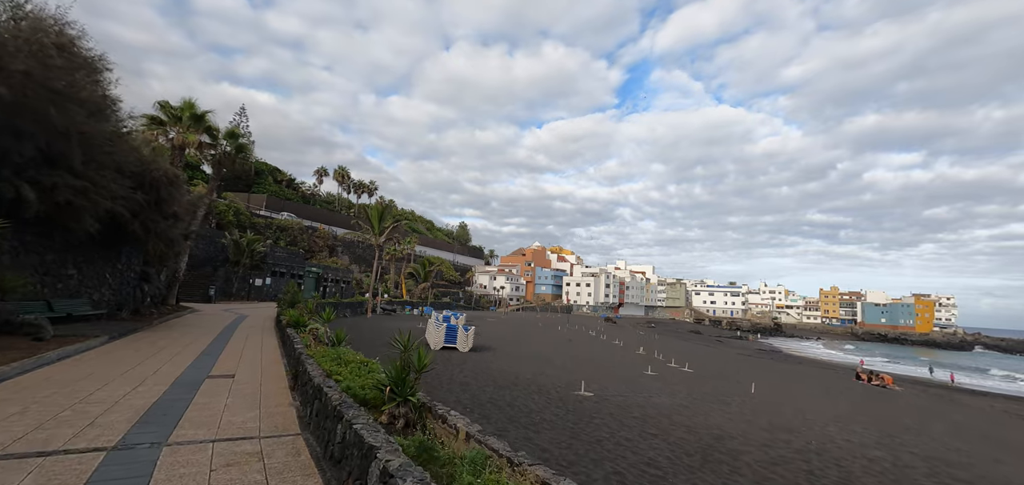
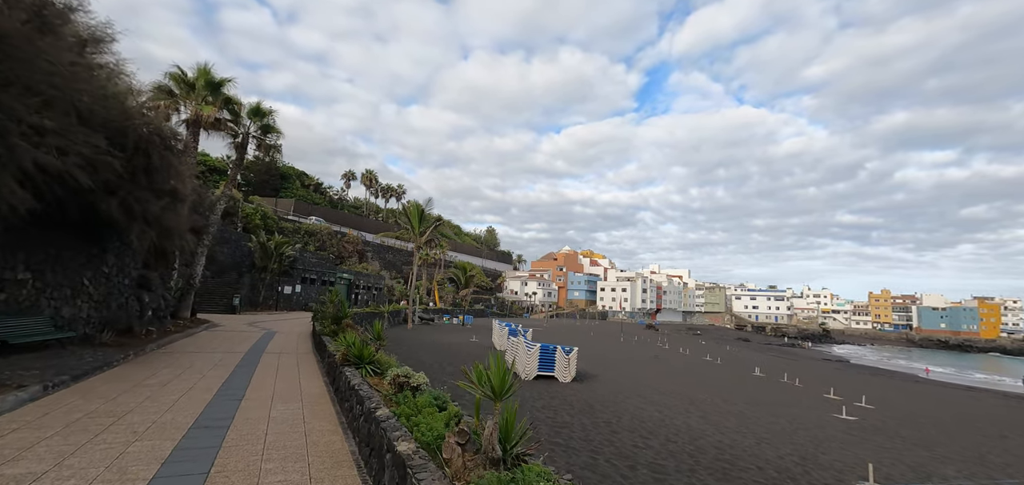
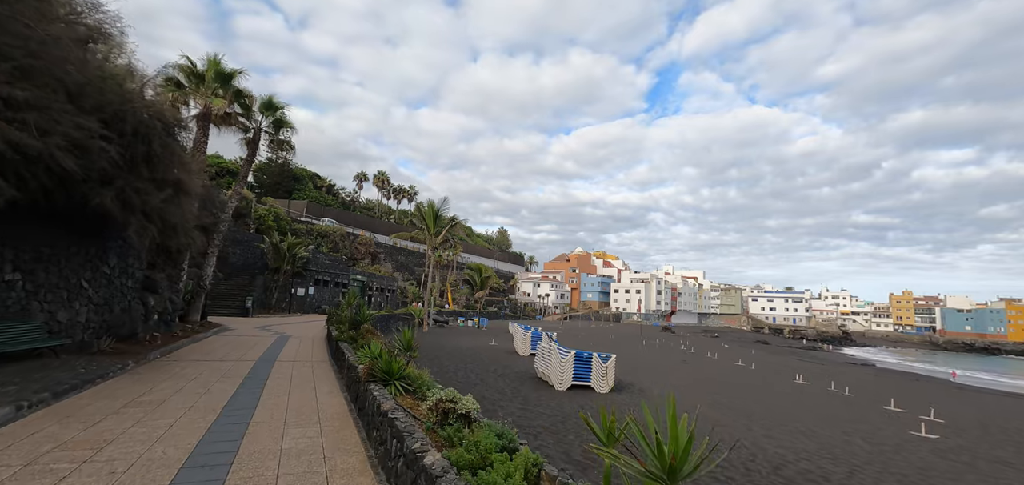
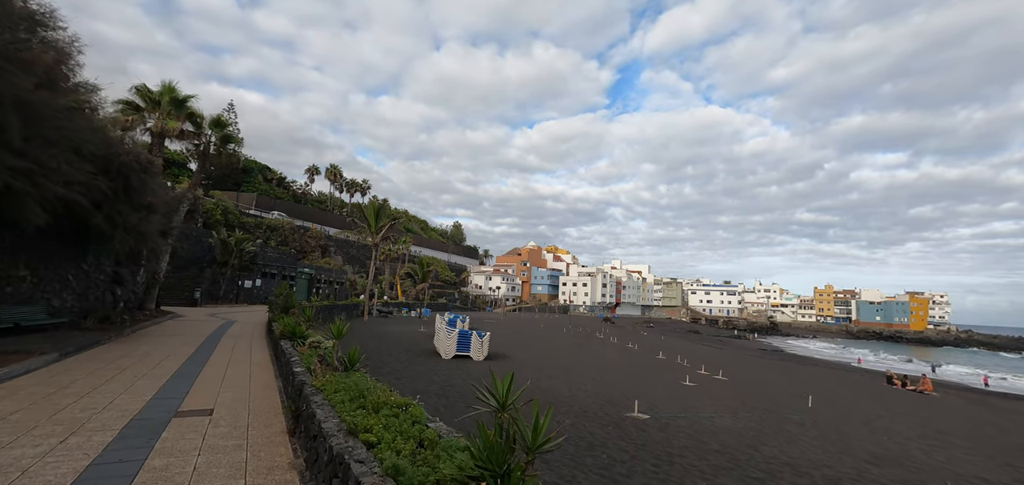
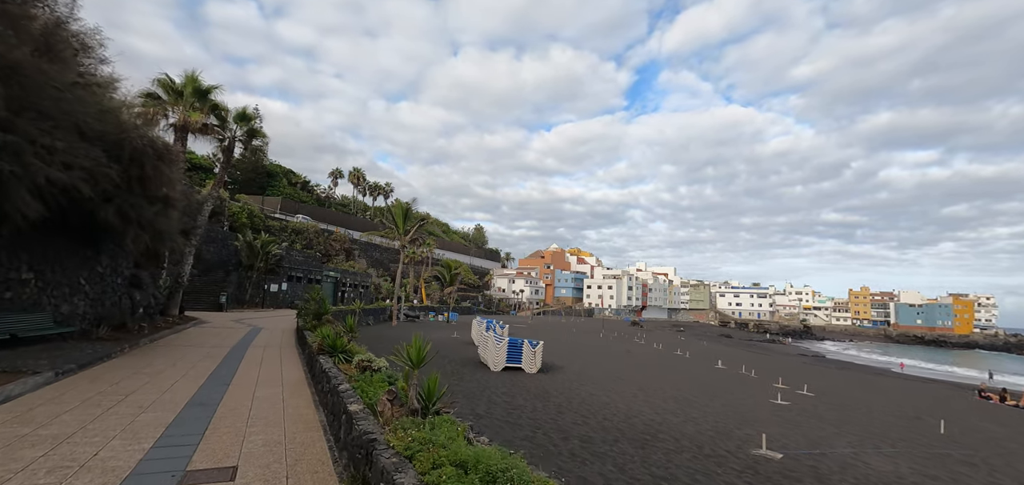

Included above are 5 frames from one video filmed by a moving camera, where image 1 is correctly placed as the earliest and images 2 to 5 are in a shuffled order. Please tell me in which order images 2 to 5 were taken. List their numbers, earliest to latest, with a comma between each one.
4, 5, 2, 3
